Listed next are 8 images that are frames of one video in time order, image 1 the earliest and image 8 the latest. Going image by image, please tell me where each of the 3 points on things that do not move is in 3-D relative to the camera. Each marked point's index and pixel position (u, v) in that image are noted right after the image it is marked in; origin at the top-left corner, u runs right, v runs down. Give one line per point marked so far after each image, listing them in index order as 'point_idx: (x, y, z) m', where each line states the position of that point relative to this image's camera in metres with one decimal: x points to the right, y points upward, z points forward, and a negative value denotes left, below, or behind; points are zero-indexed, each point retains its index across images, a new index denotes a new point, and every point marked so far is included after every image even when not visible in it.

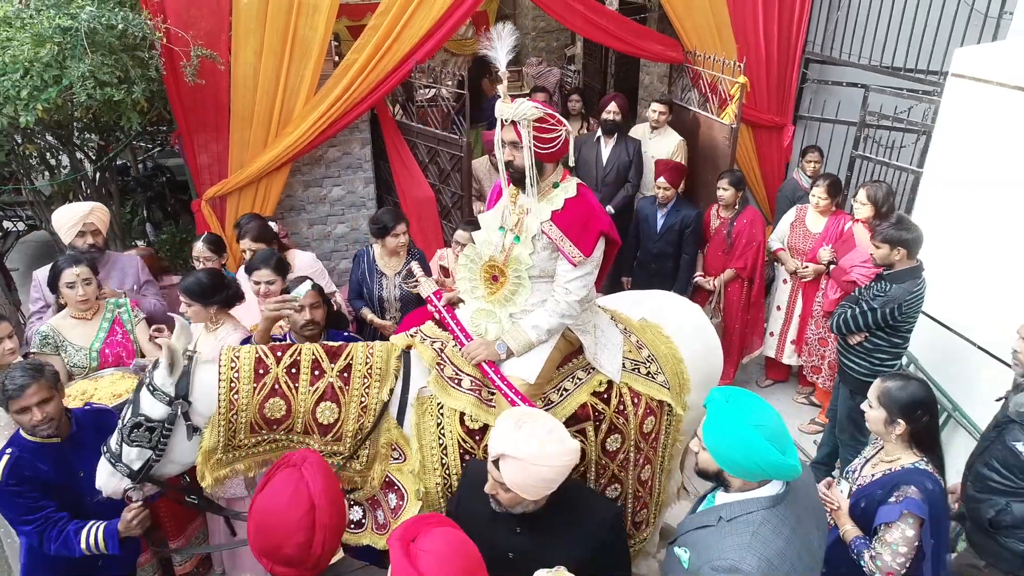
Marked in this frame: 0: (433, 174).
0: (-0.5, +0.7, +4.7) m
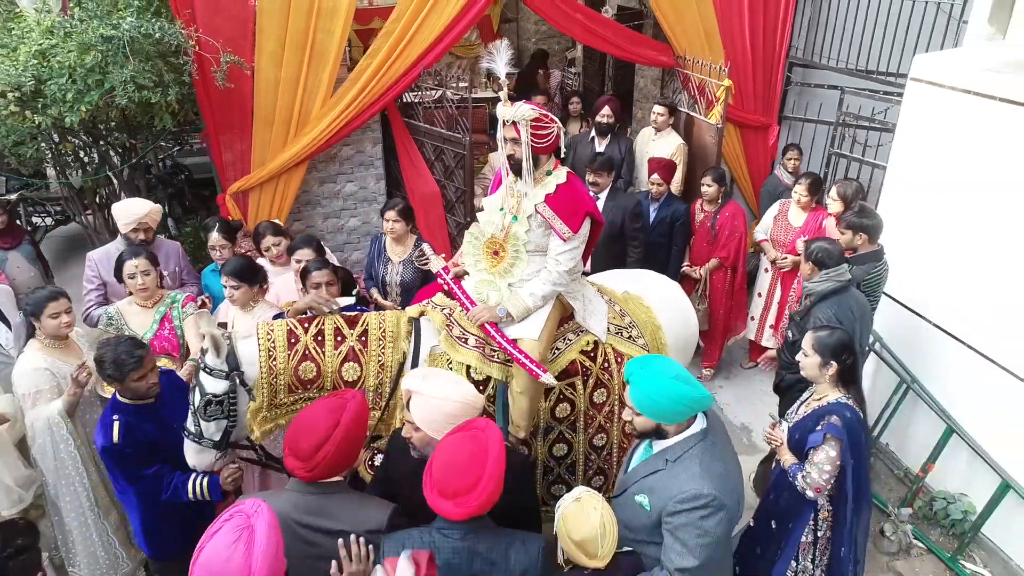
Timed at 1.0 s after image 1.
0: (-0.5, +0.8, +5.1) m
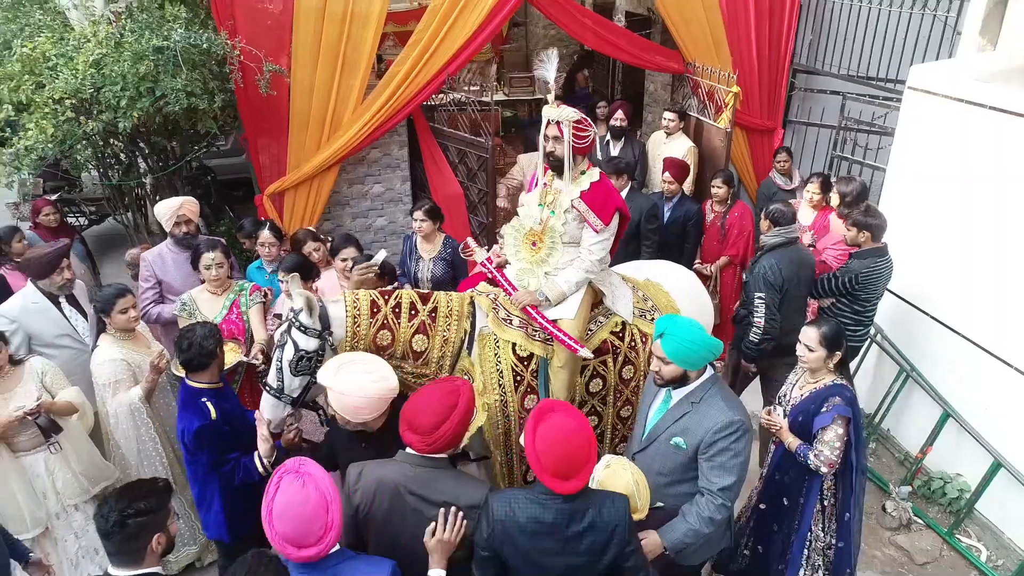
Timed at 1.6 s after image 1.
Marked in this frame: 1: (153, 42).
0: (-0.4, +0.8, +5.3) m
1: (-1.9, +1.3, +4.0) m
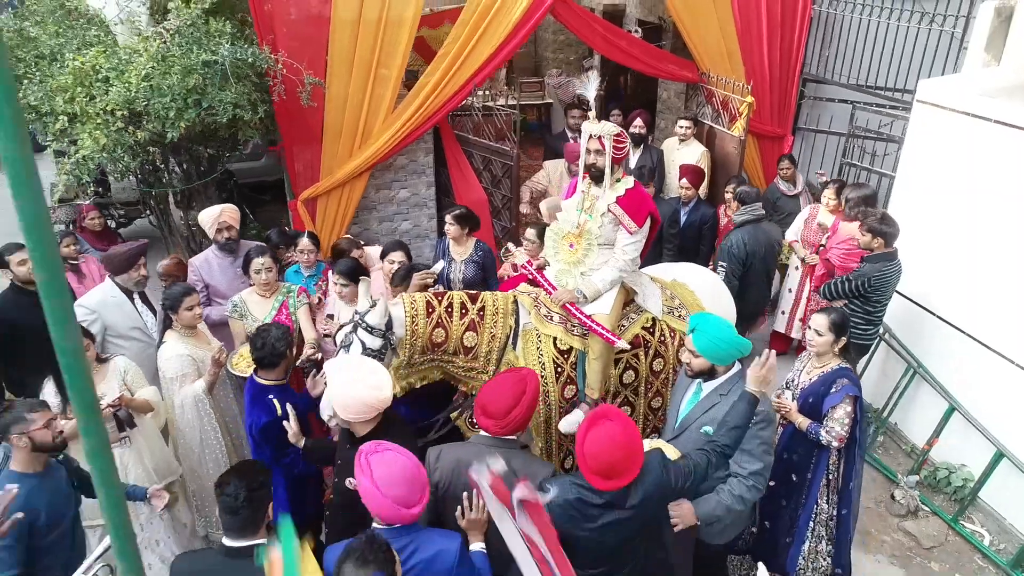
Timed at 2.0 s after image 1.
0: (-0.2, +0.8, +5.6) m
1: (-1.8, +1.3, +4.2) m
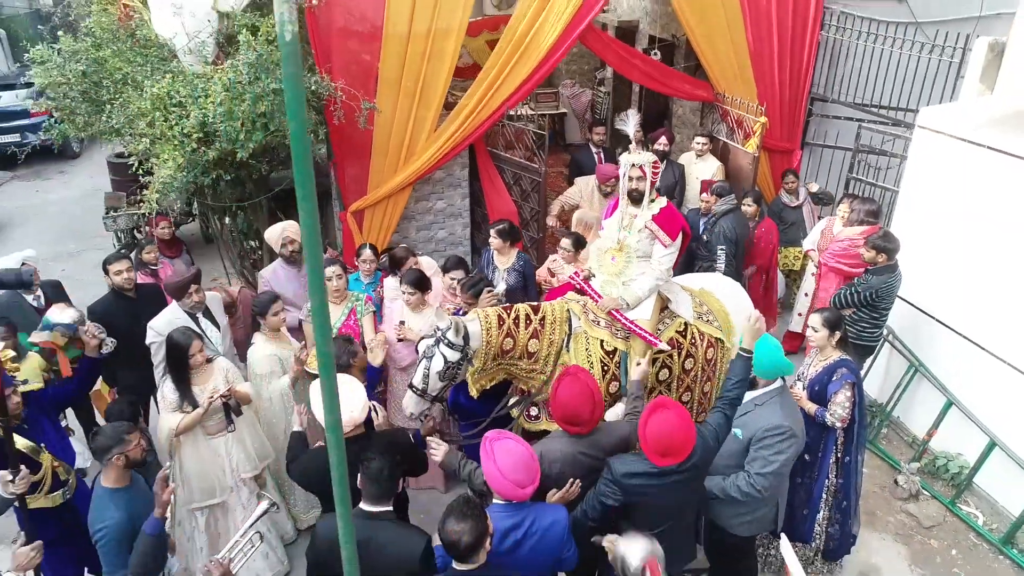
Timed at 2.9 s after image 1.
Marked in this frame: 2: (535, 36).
0: (0.0, +0.8, +6.0) m
1: (-1.5, +1.3, +4.6) m
2: (+0.2, +1.8, +5.3) m
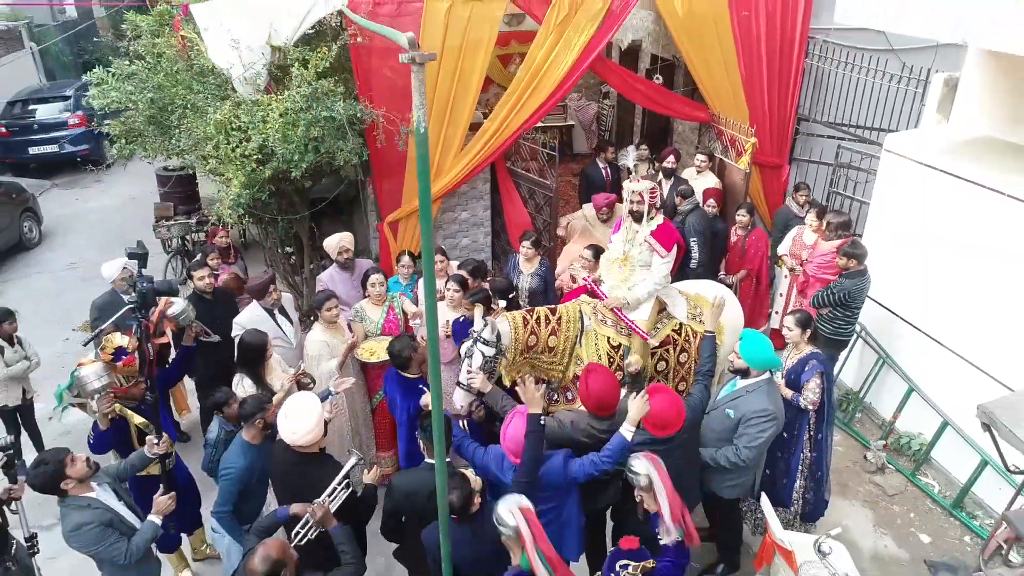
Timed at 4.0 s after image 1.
0: (+0.2, +0.8, +6.7) m
1: (-1.4, +1.3, +5.3) m
2: (+0.3, +1.8, +6.0) m
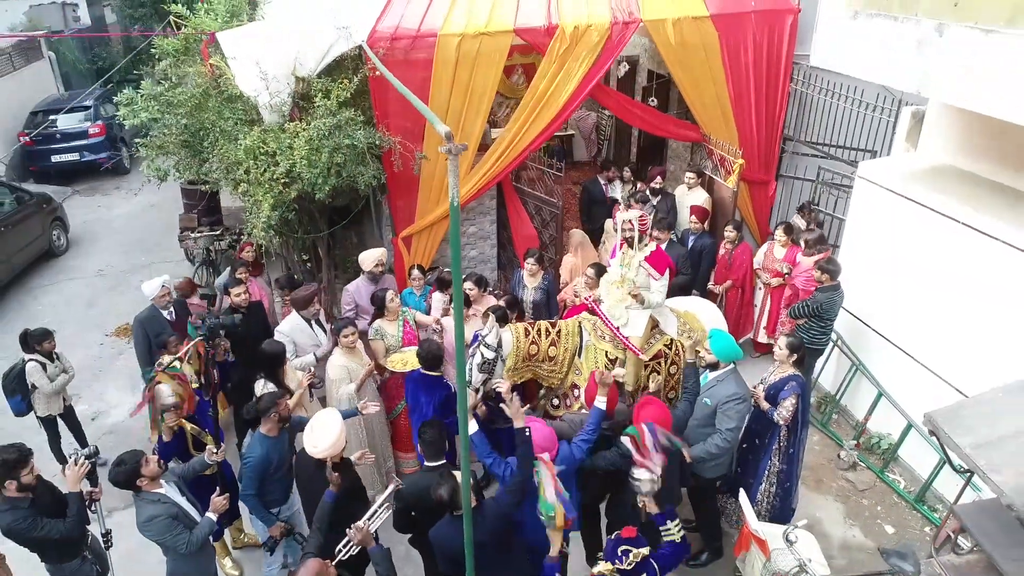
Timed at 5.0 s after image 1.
0: (+0.2, +0.7, +7.1) m
1: (-1.3, +1.2, +5.8) m
2: (+0.4, +1.7, +6.4) m
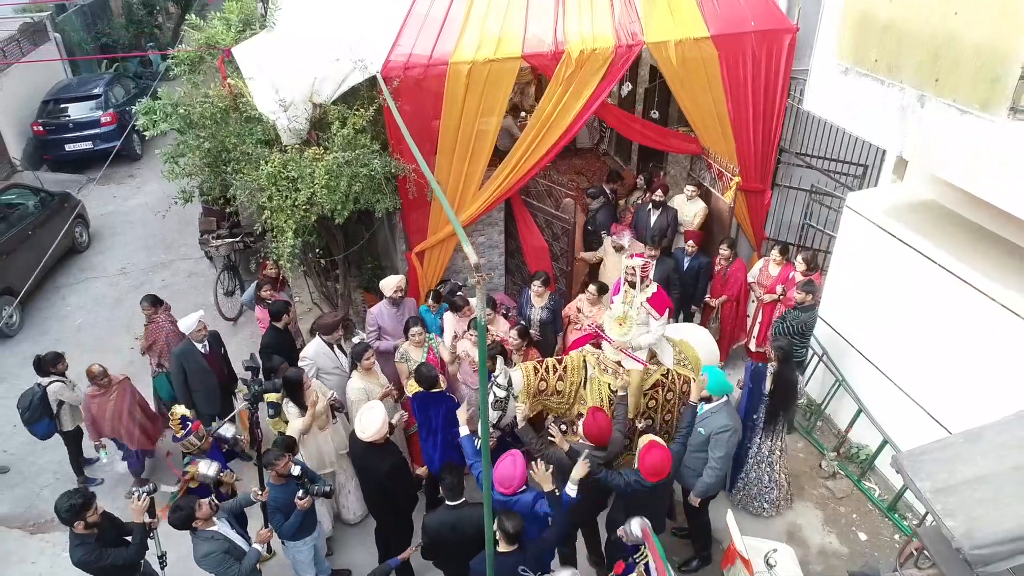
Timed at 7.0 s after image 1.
0: (+0.3, +0.6, +7.5) m
1: (-1.3, +1.0, +6.1) m
2: (+0.4, +1.6, +6.7) m
